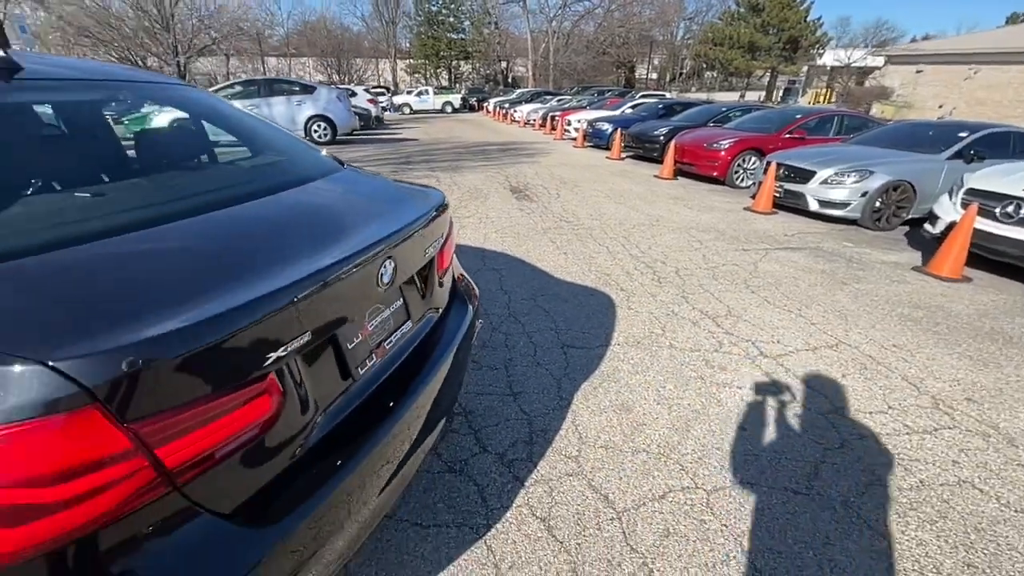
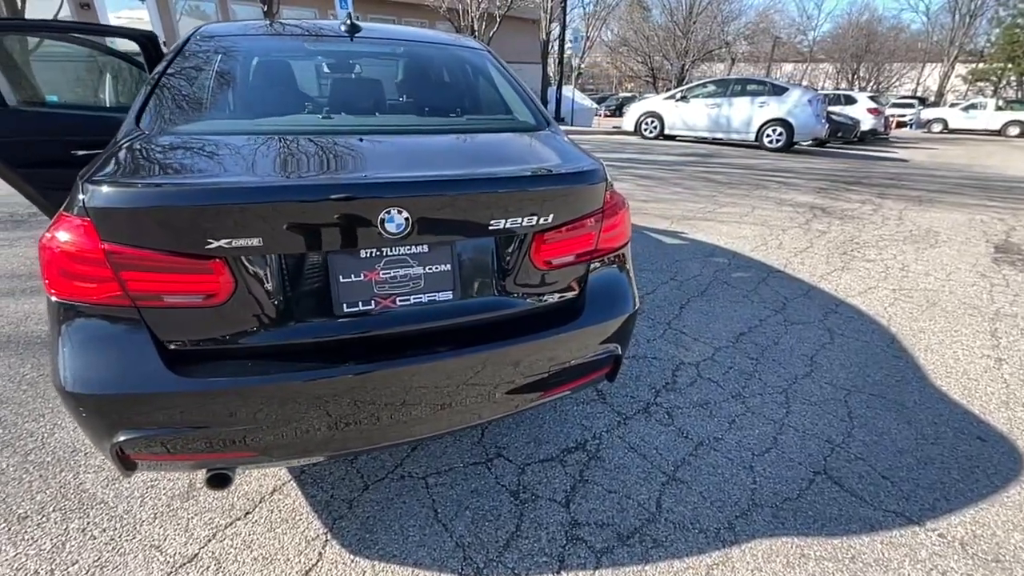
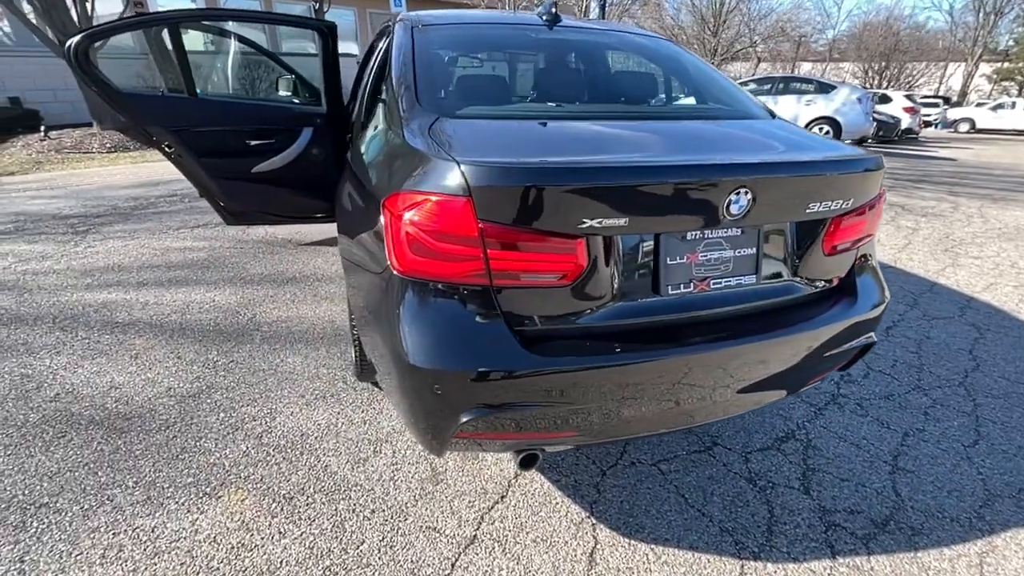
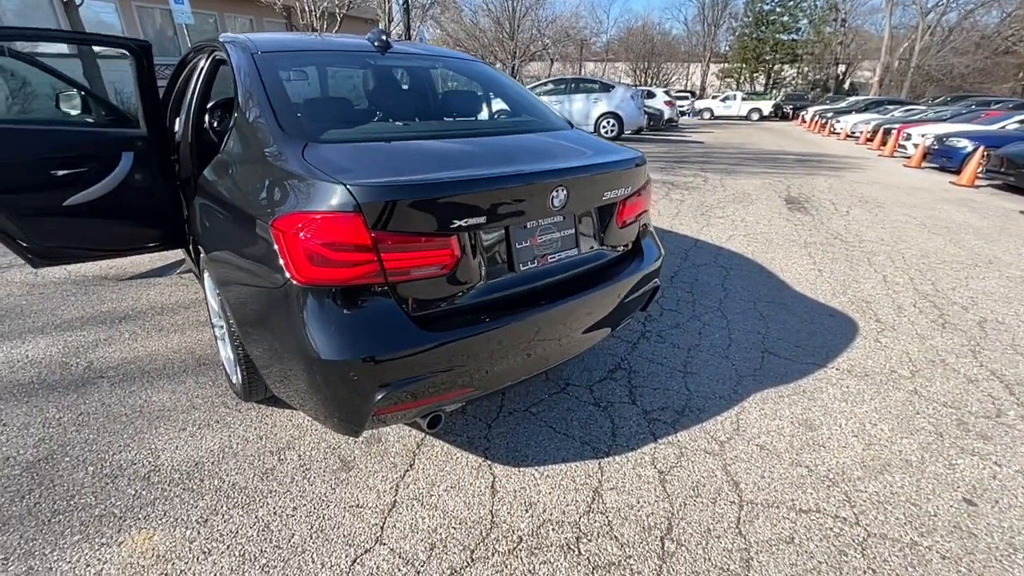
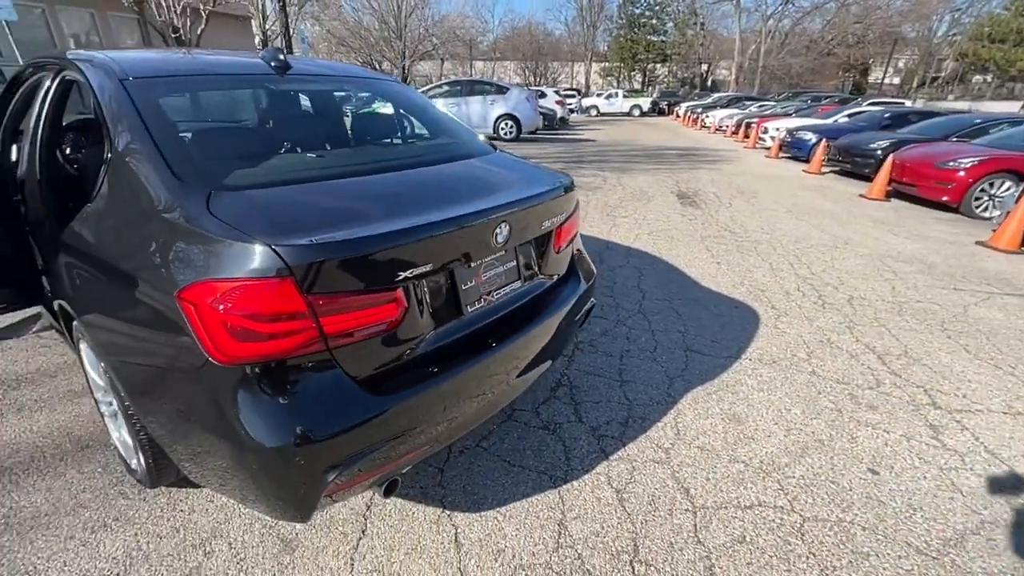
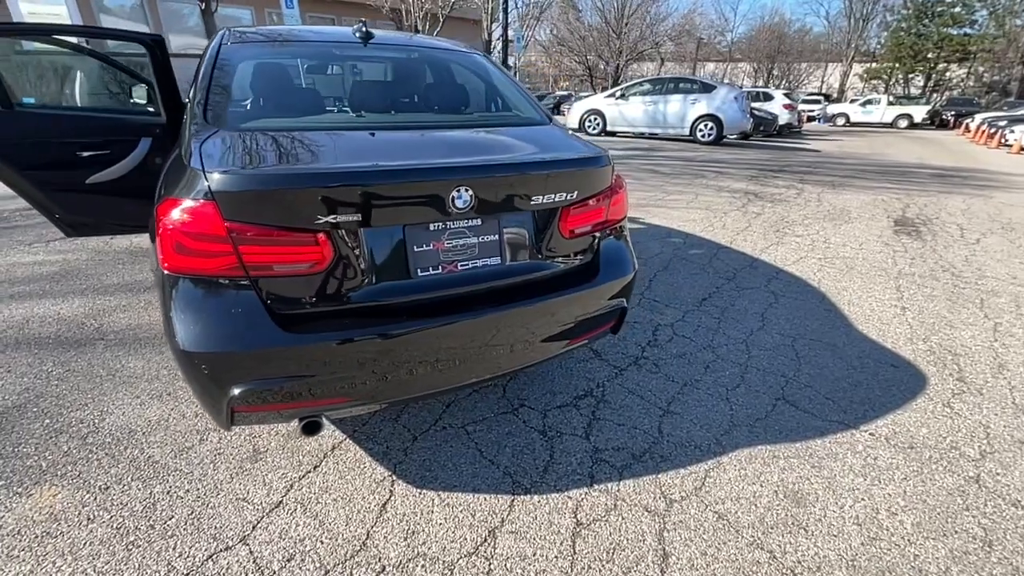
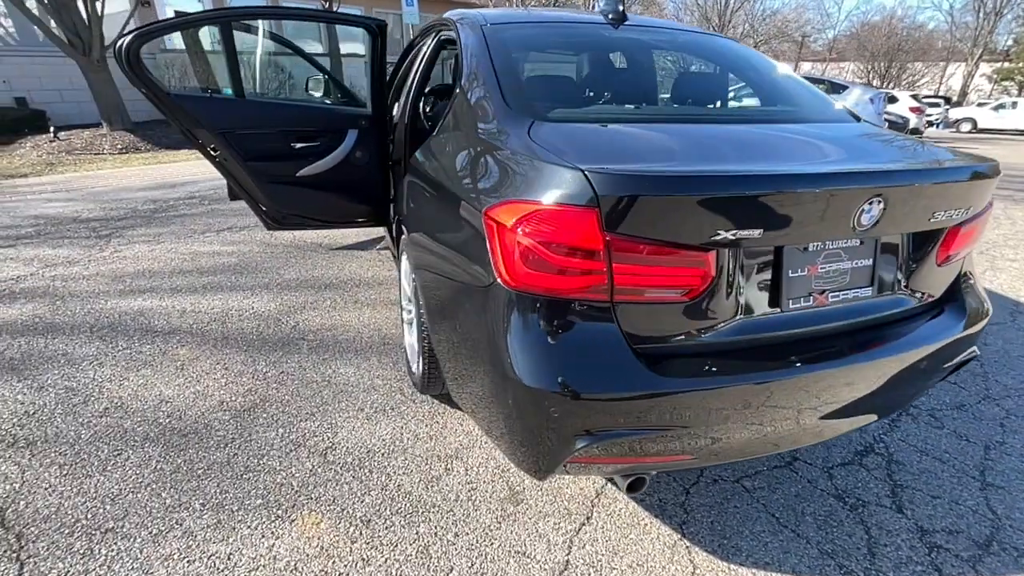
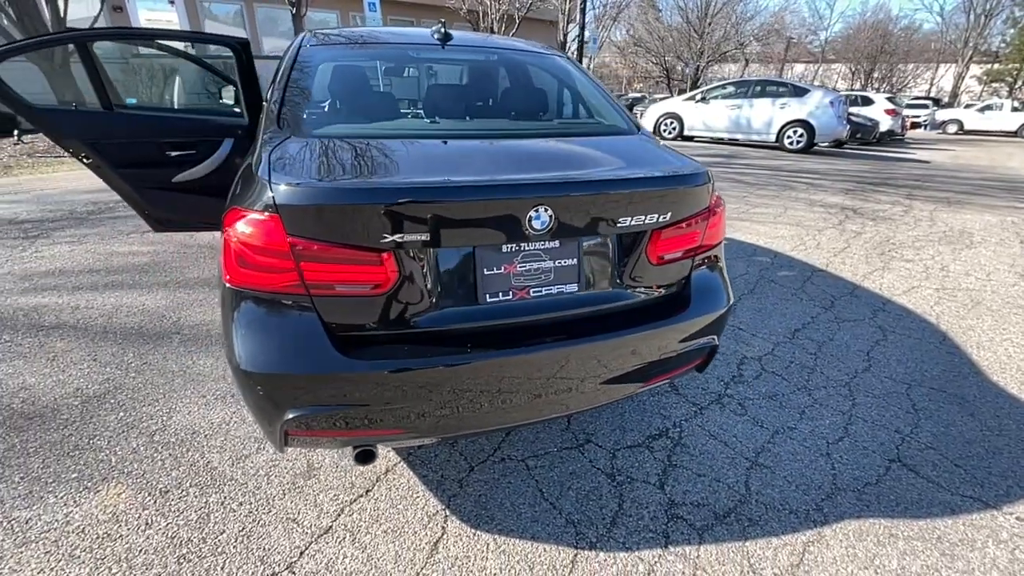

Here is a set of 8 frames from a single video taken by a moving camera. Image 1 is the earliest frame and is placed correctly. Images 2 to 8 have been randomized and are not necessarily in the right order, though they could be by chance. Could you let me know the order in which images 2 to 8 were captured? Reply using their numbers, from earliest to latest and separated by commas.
5, 4, 6, 2, 8, 3, 7
